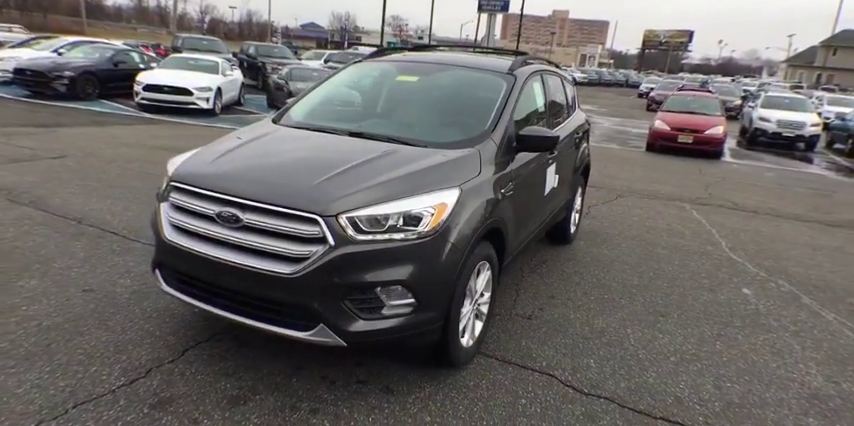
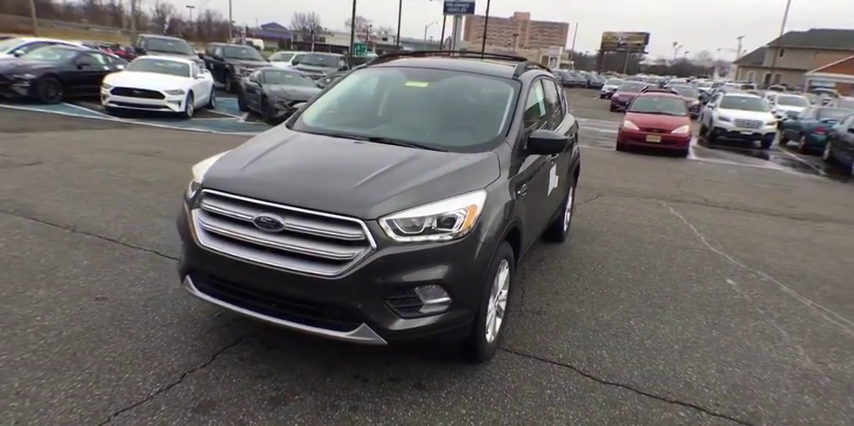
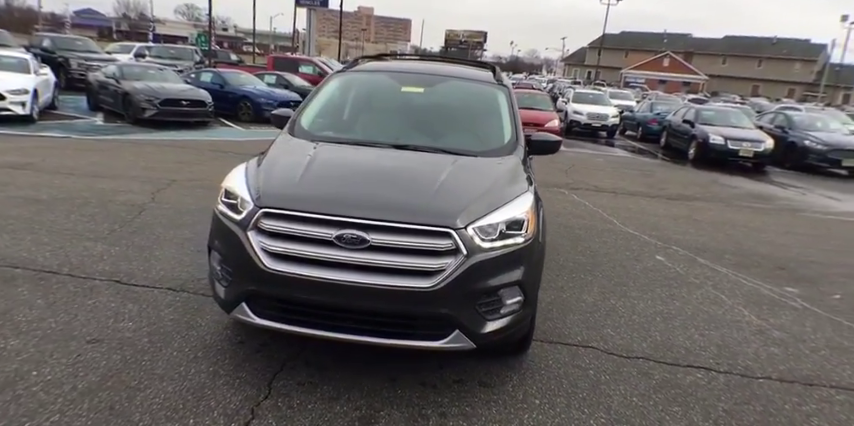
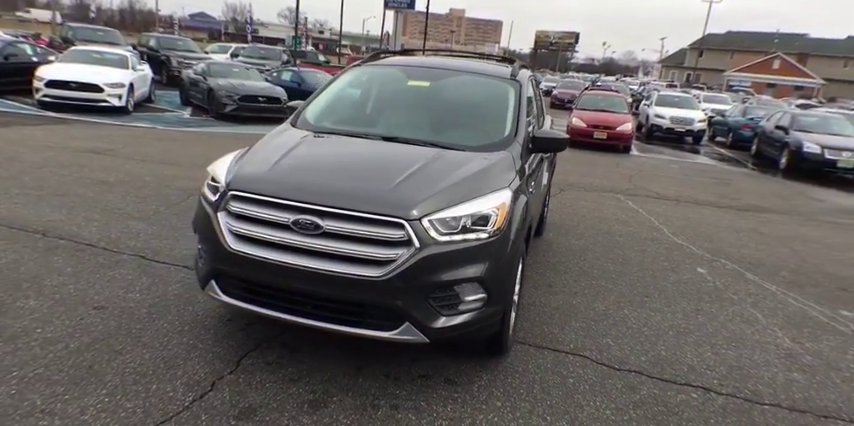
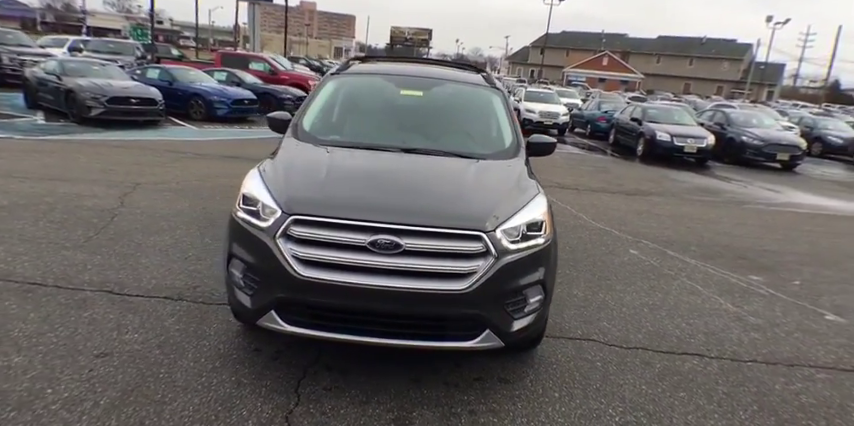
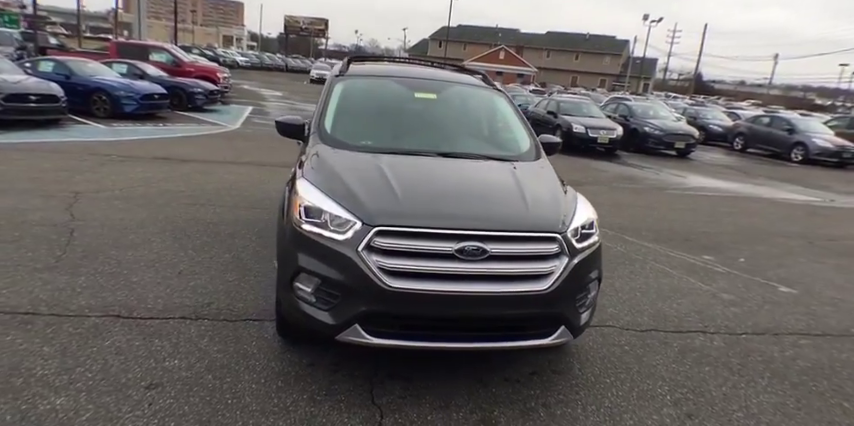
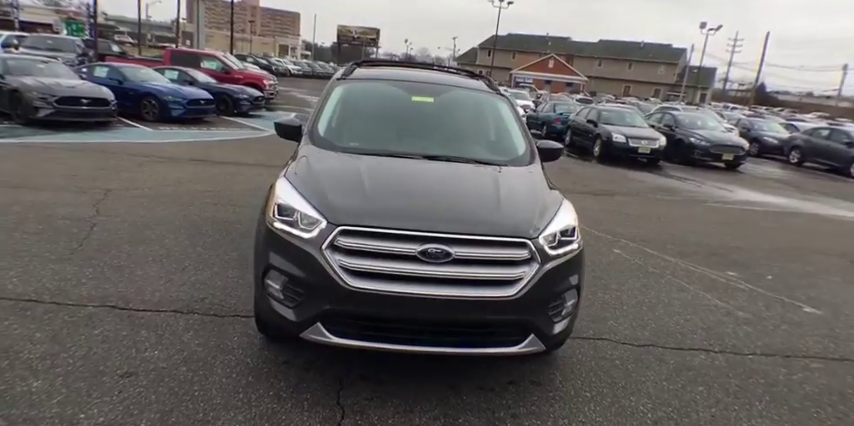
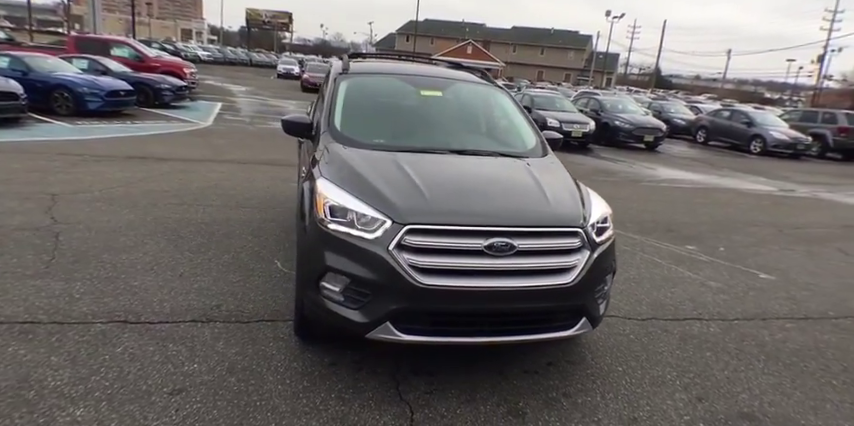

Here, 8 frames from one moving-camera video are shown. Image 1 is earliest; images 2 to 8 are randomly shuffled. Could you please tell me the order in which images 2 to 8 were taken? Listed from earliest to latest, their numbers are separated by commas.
2, 4, 3, 5, 7, 6, 8
